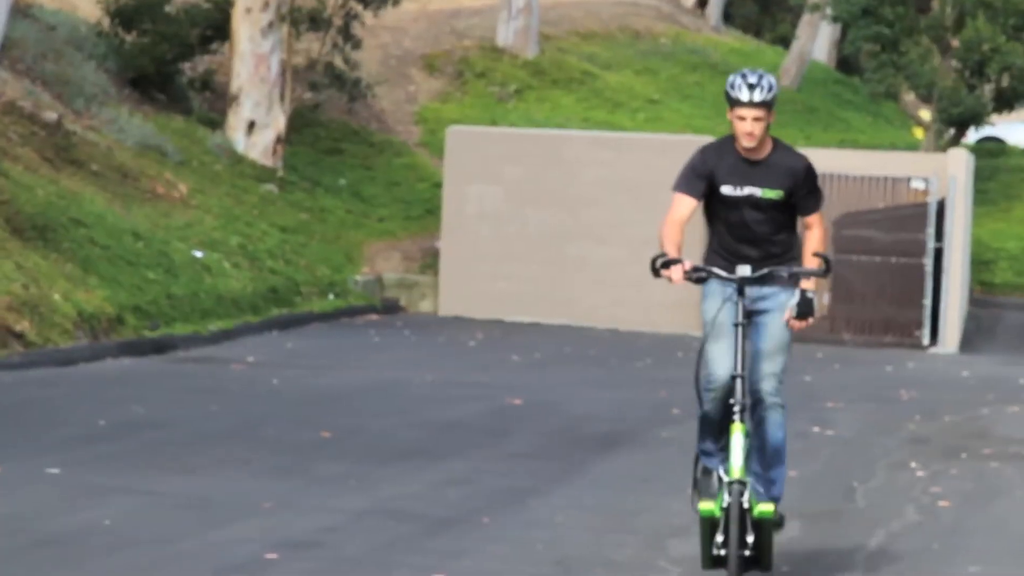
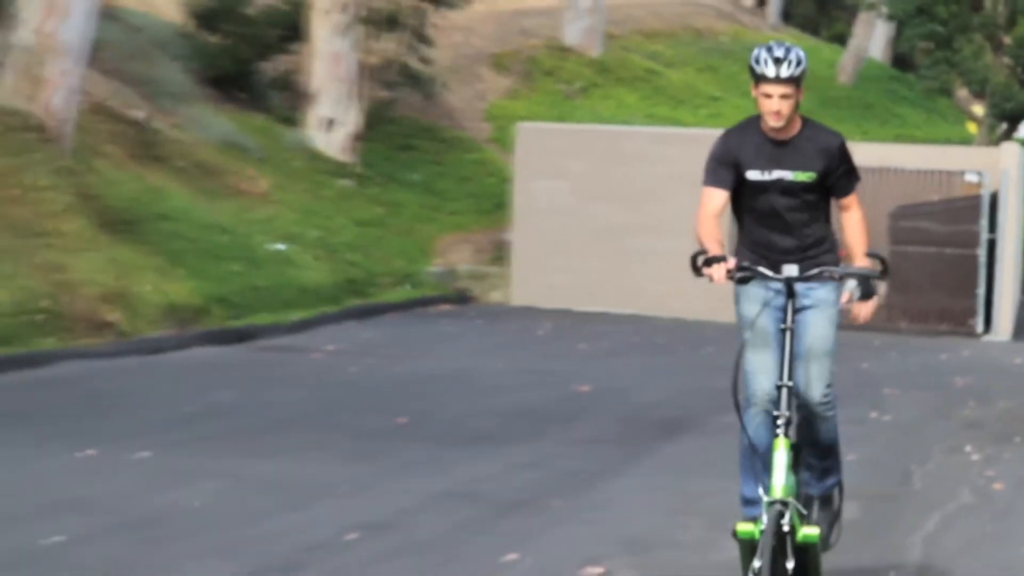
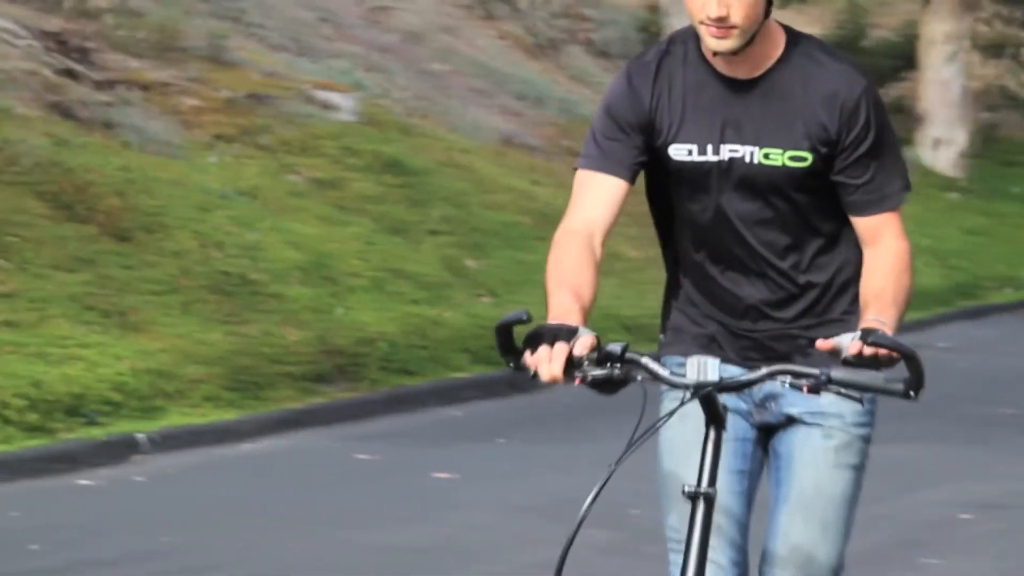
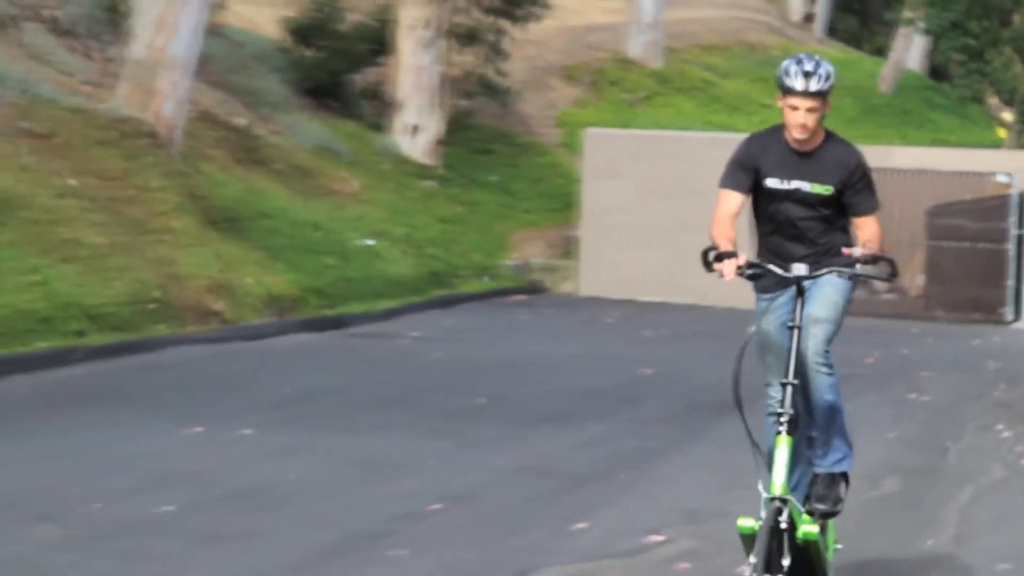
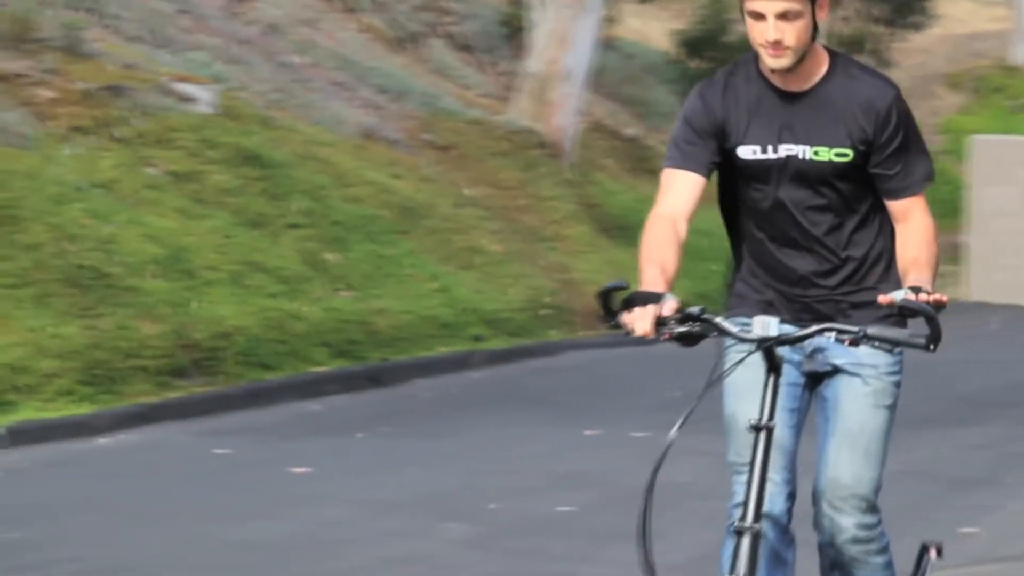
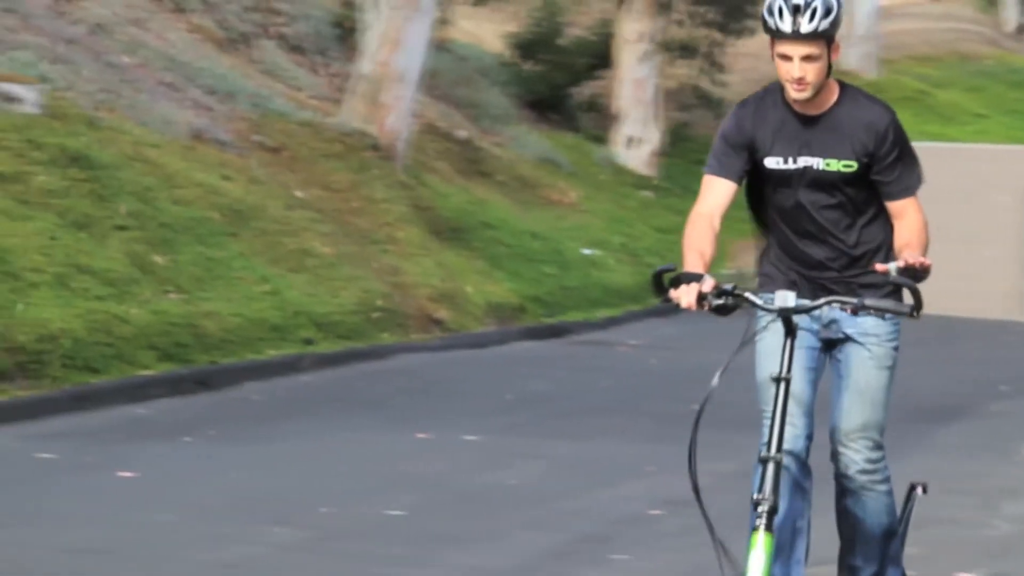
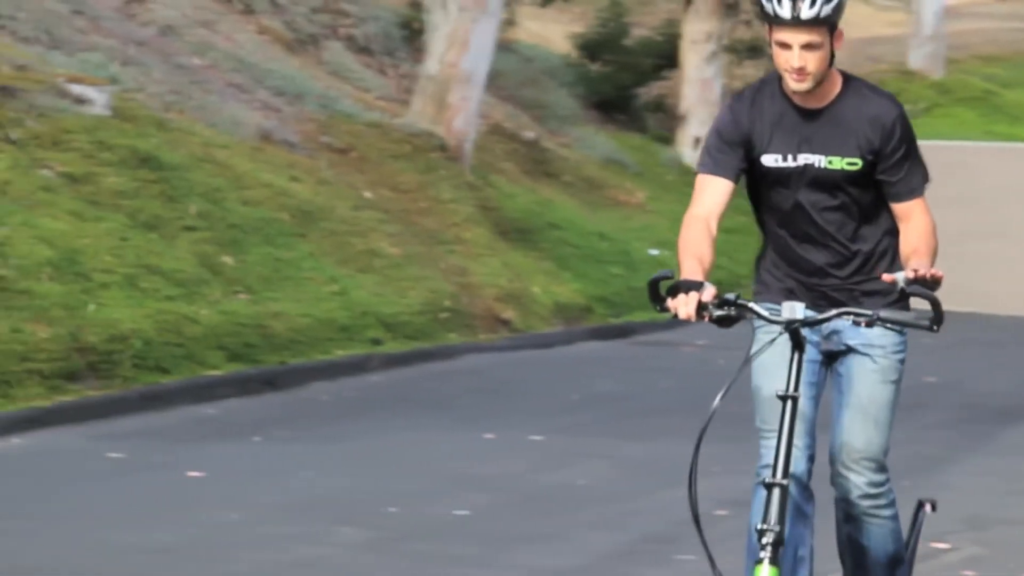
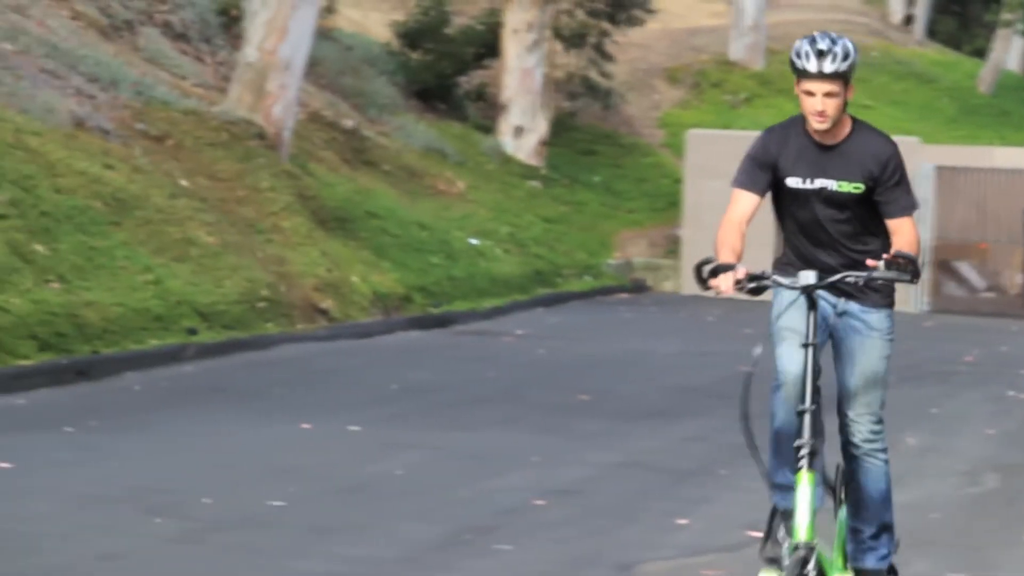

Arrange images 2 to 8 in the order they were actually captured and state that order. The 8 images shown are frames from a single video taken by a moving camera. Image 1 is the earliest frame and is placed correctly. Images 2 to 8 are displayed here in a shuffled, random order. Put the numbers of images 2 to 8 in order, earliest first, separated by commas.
2, 4, 8, 6, 7, 5, 3
